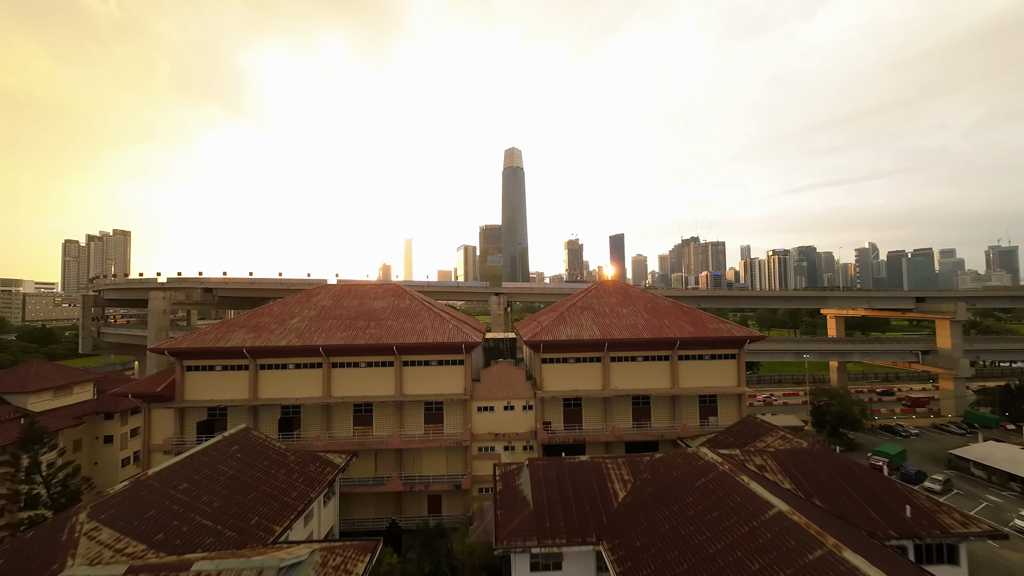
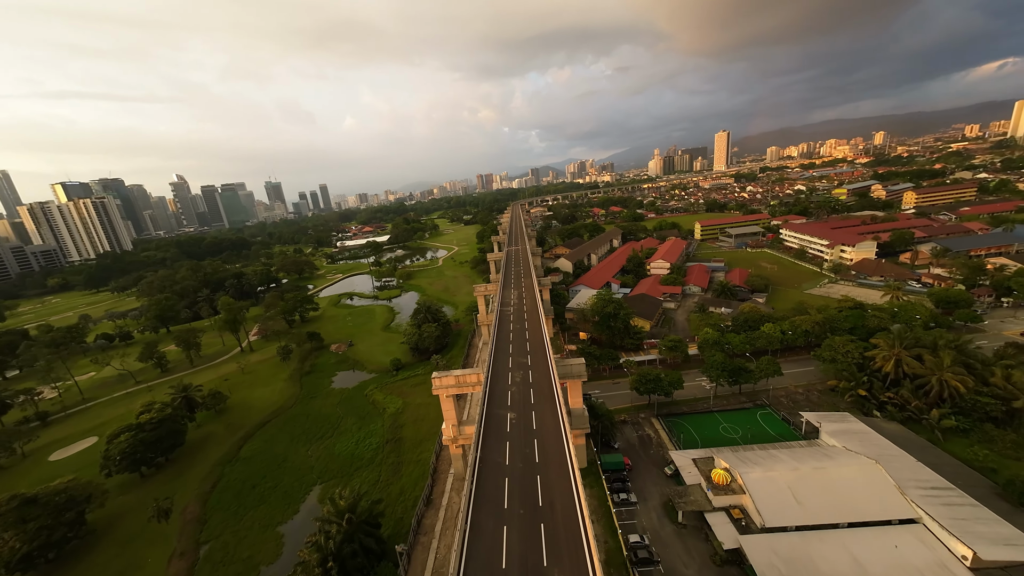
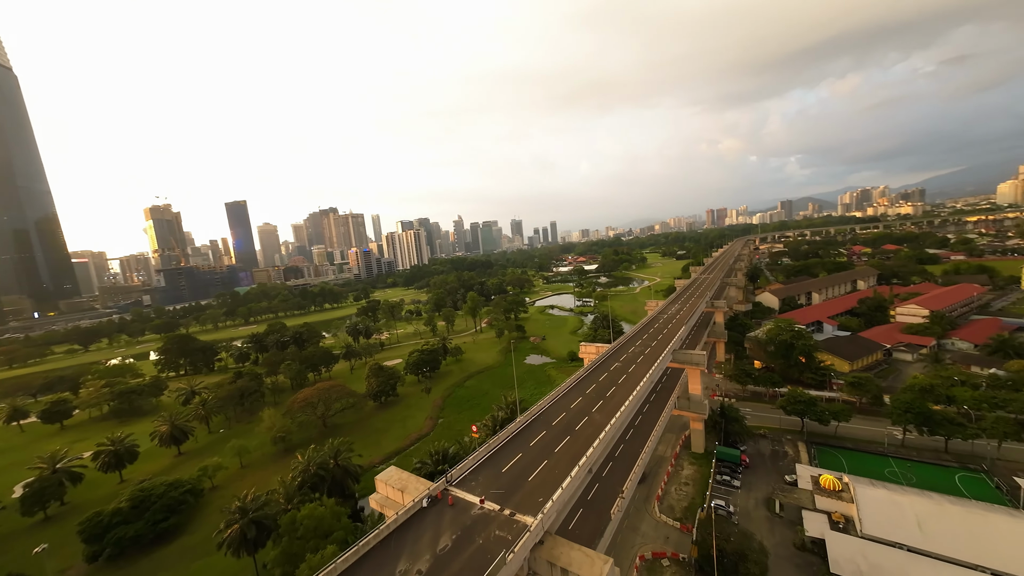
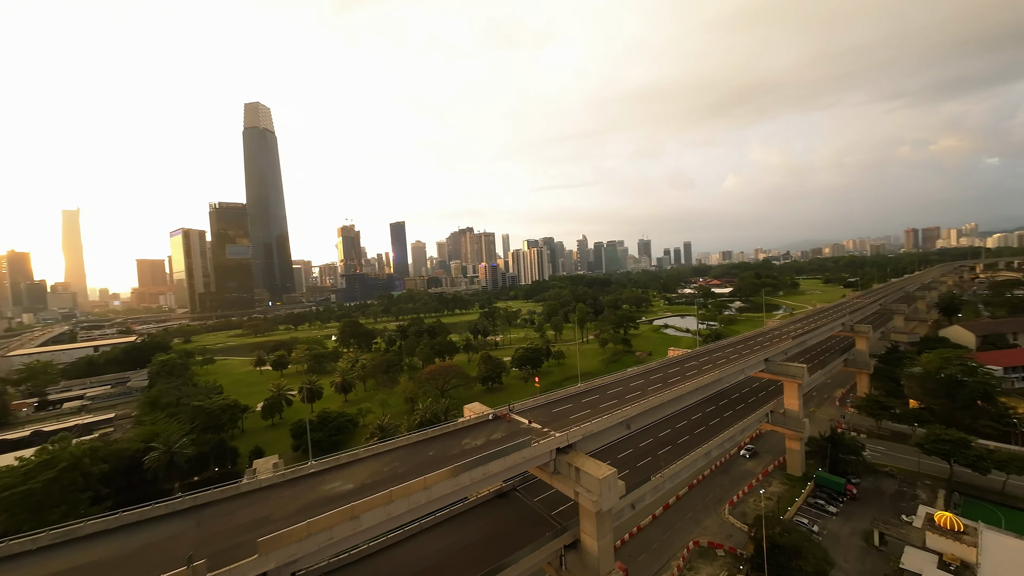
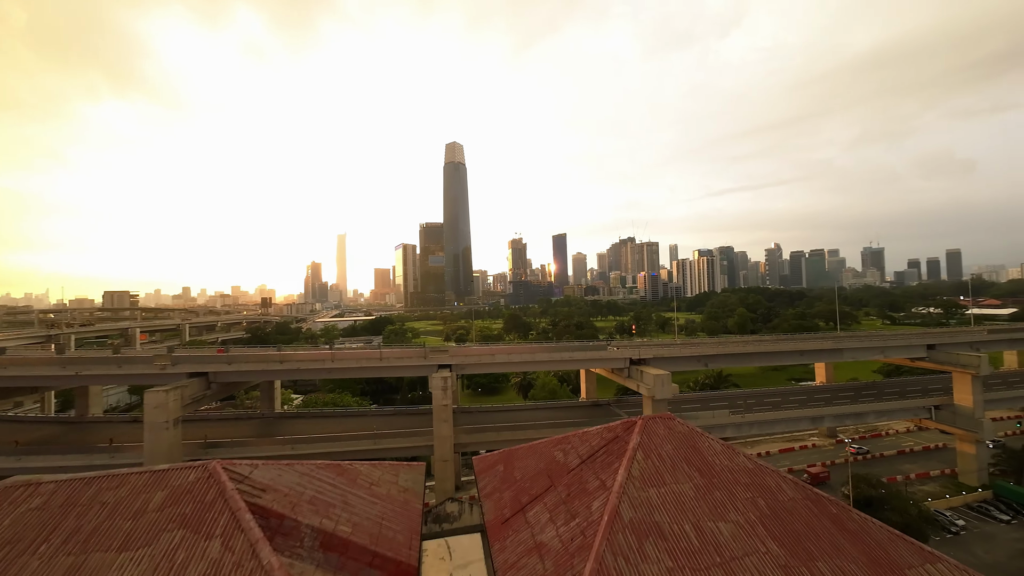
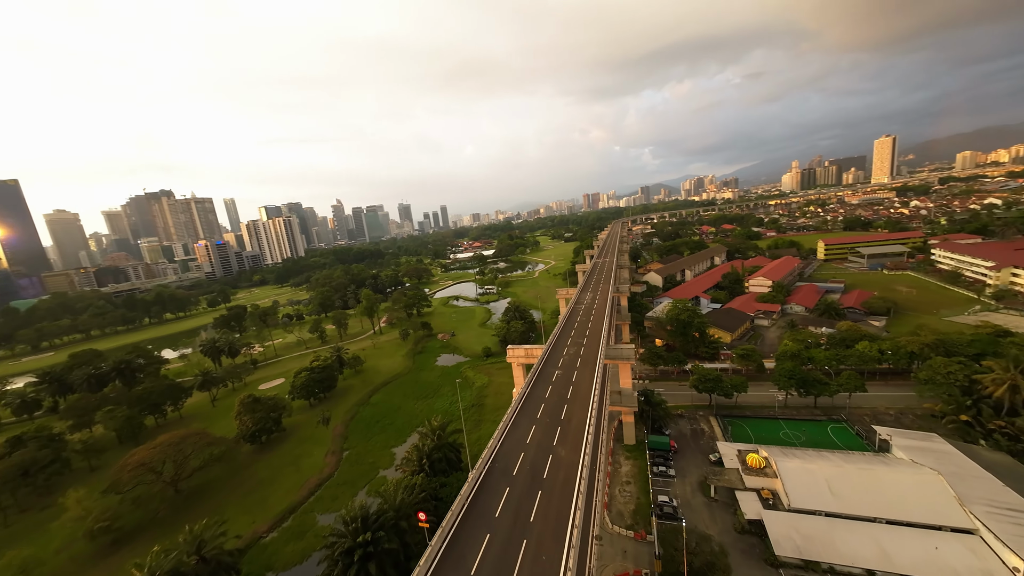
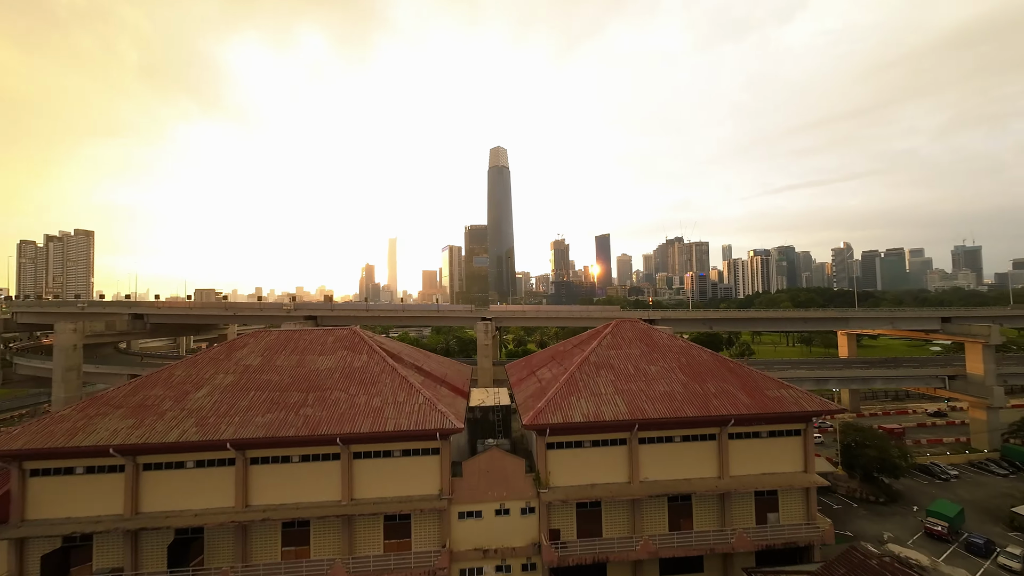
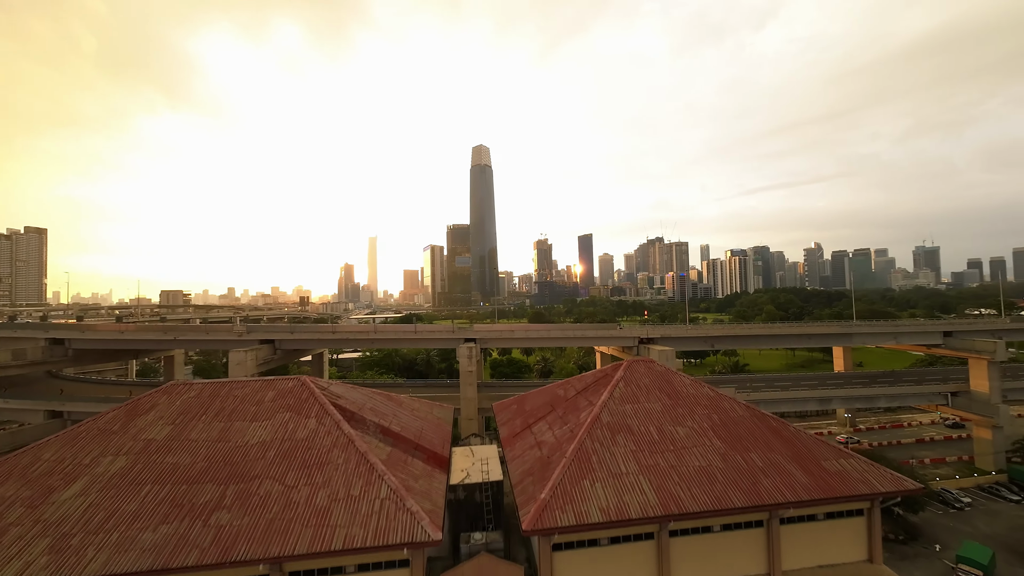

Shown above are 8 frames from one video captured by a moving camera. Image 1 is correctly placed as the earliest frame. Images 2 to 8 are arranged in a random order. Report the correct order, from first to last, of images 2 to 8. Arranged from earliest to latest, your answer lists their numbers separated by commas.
7, 8, 5, 4, 3, 6, 2
